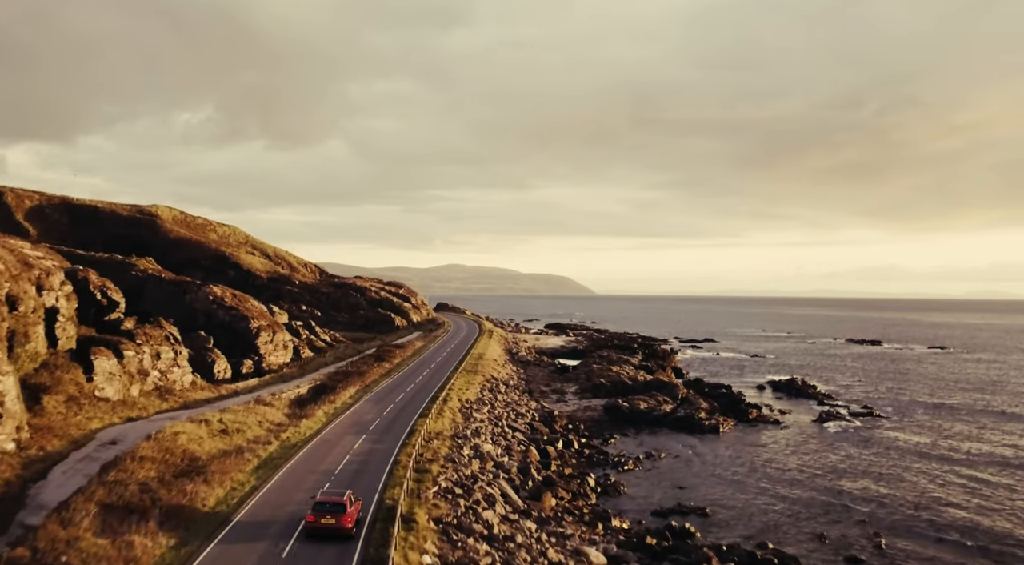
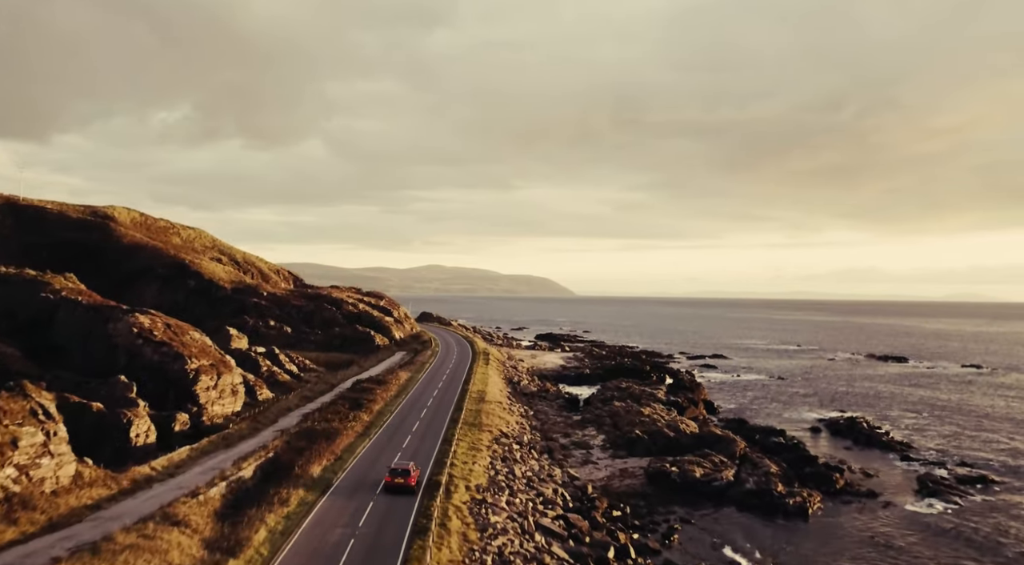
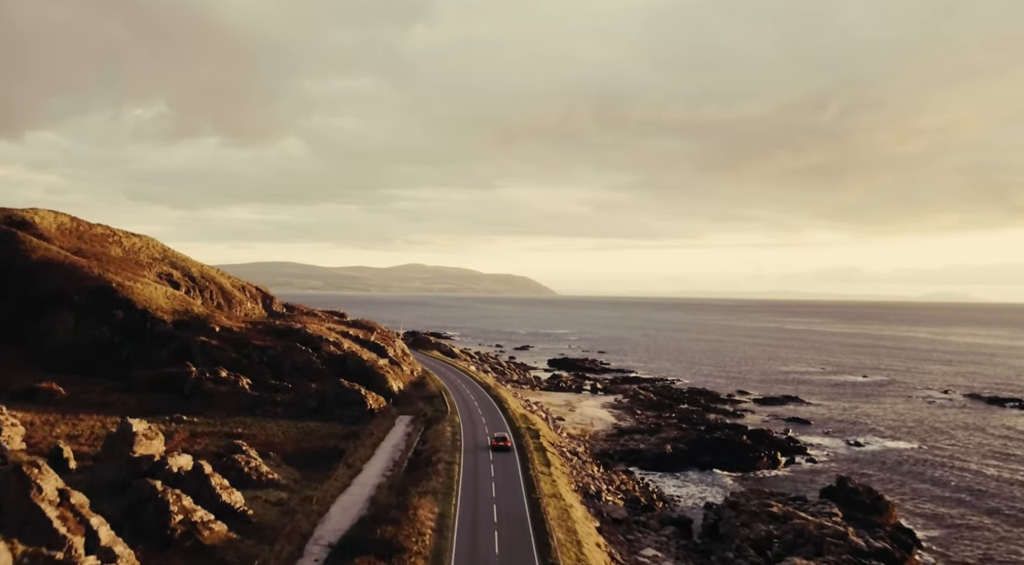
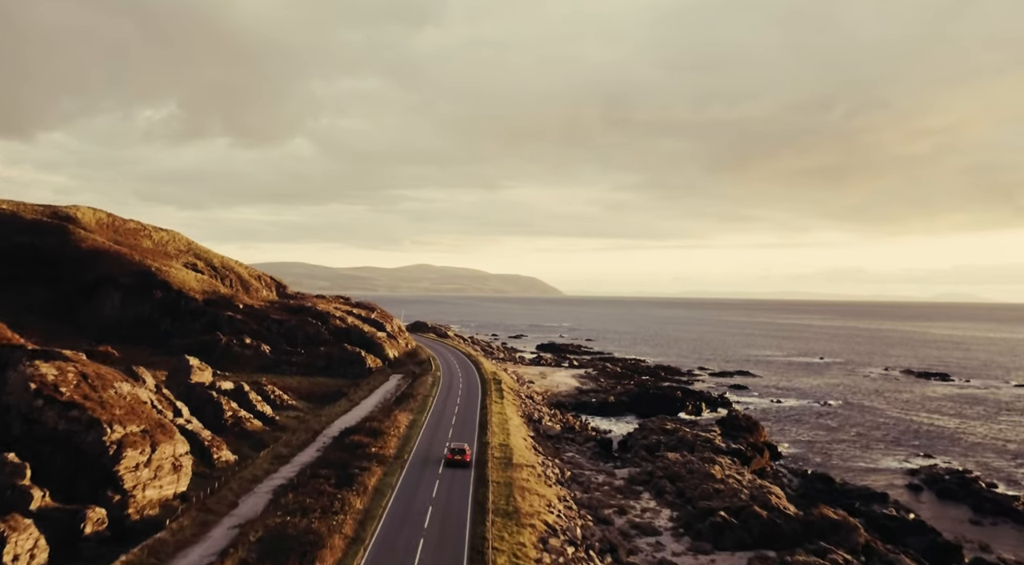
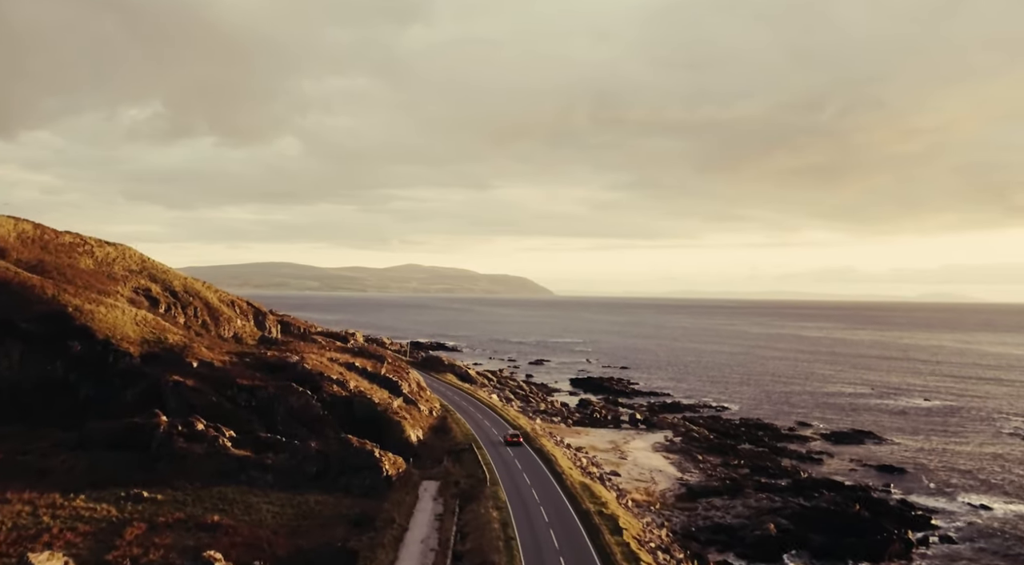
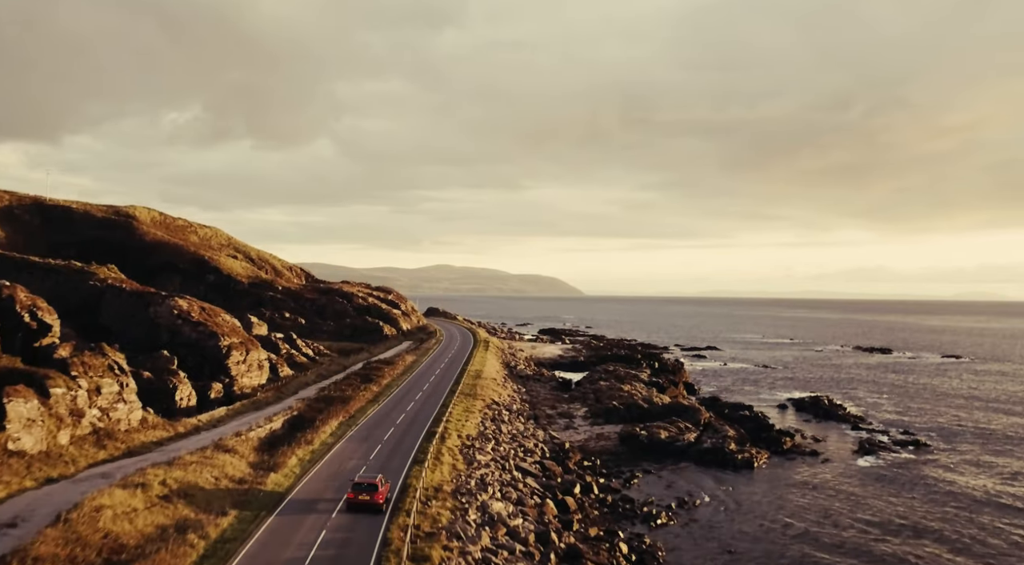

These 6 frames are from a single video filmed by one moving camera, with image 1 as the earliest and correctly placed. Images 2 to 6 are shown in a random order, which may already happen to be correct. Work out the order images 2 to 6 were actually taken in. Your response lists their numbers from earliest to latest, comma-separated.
6, 2, 4, 3, 5
